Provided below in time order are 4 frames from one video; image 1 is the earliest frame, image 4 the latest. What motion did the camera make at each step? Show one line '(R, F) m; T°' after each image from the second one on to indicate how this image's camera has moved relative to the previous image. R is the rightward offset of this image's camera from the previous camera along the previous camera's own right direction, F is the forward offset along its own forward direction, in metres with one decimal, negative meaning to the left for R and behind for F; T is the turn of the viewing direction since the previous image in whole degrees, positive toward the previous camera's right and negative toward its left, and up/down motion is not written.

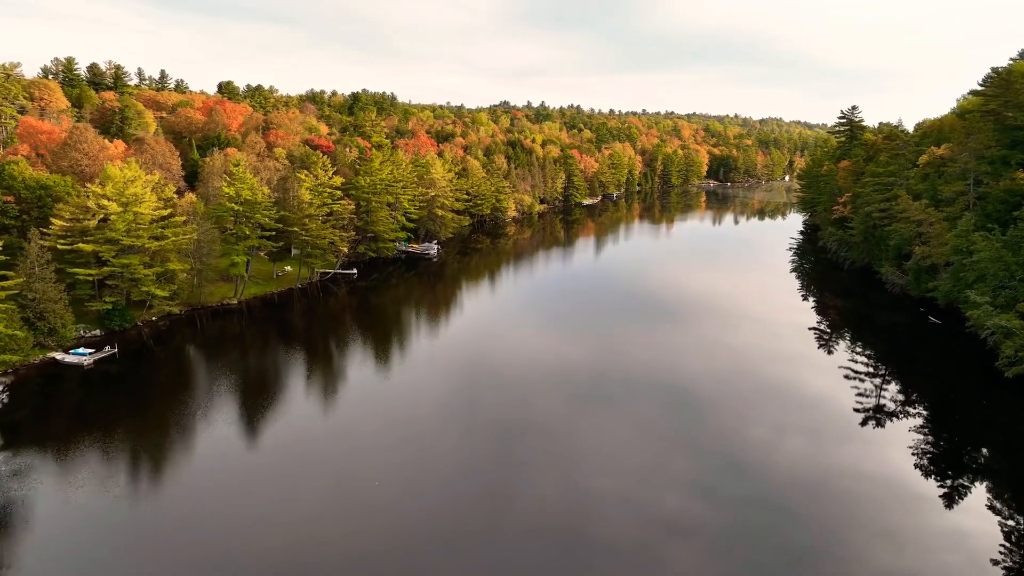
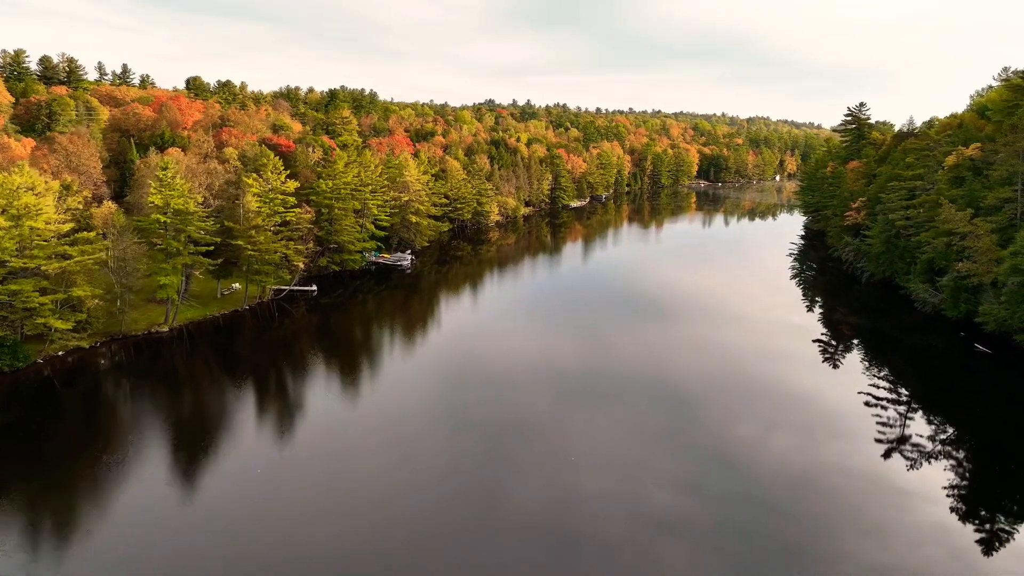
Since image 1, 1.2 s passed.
(+0.3, +4.8) m; +1°
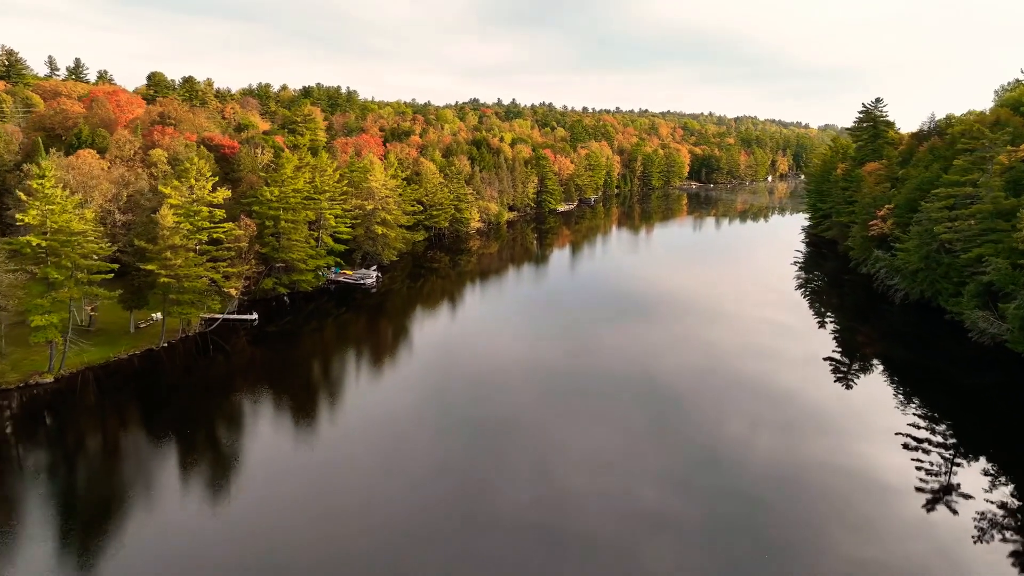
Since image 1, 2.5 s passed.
(+0.3, +5.8) m; +1°
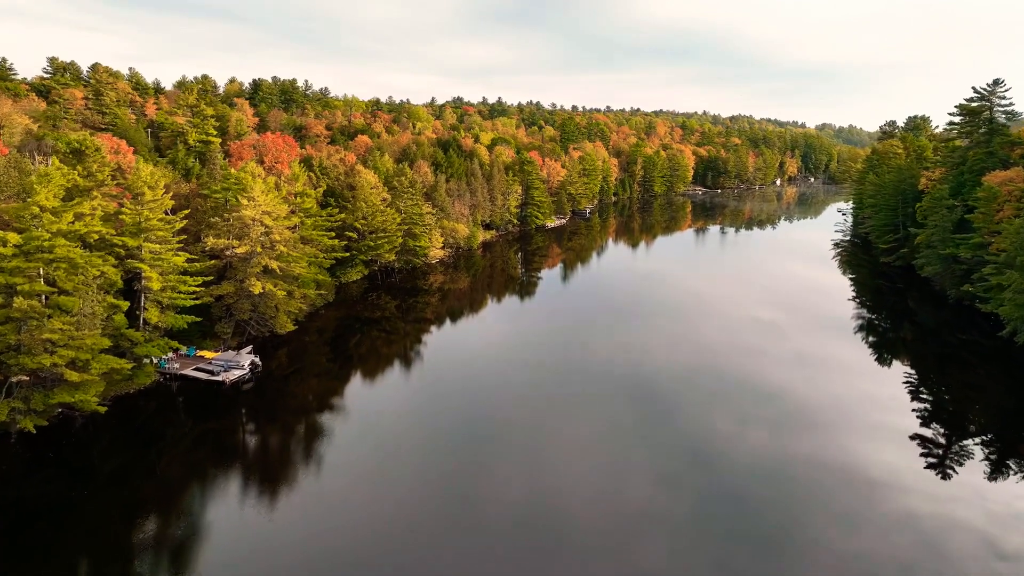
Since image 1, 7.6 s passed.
(+0.9, +15.5) m; +1°
